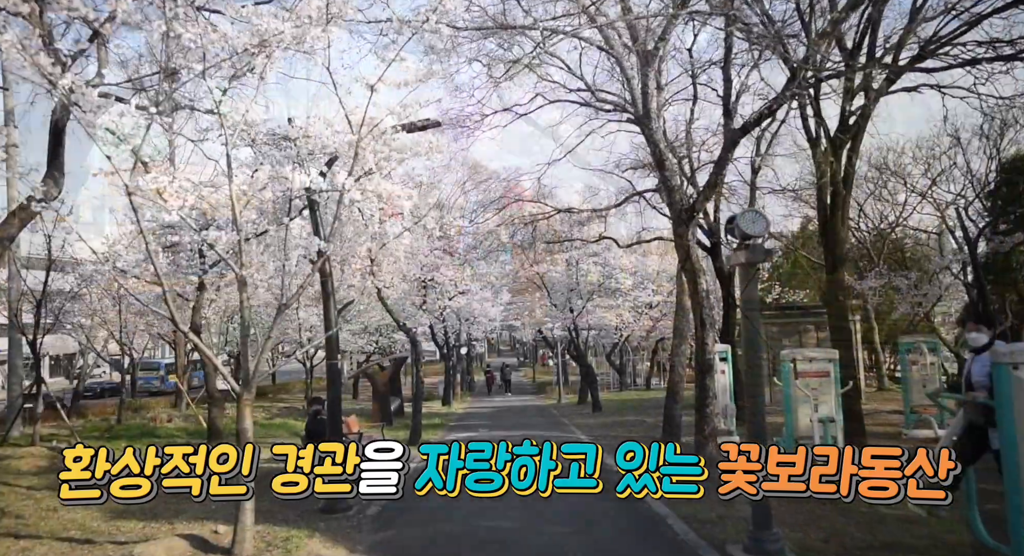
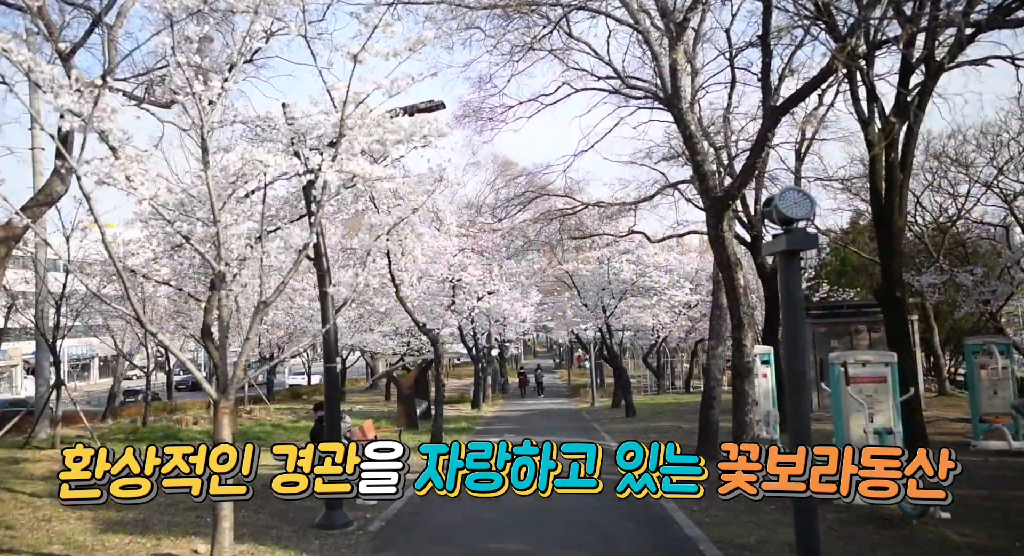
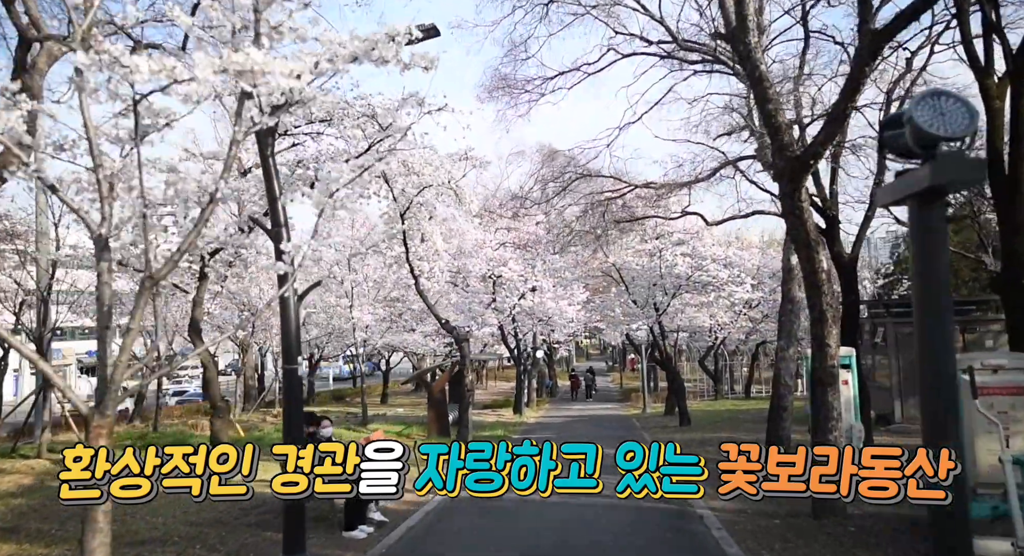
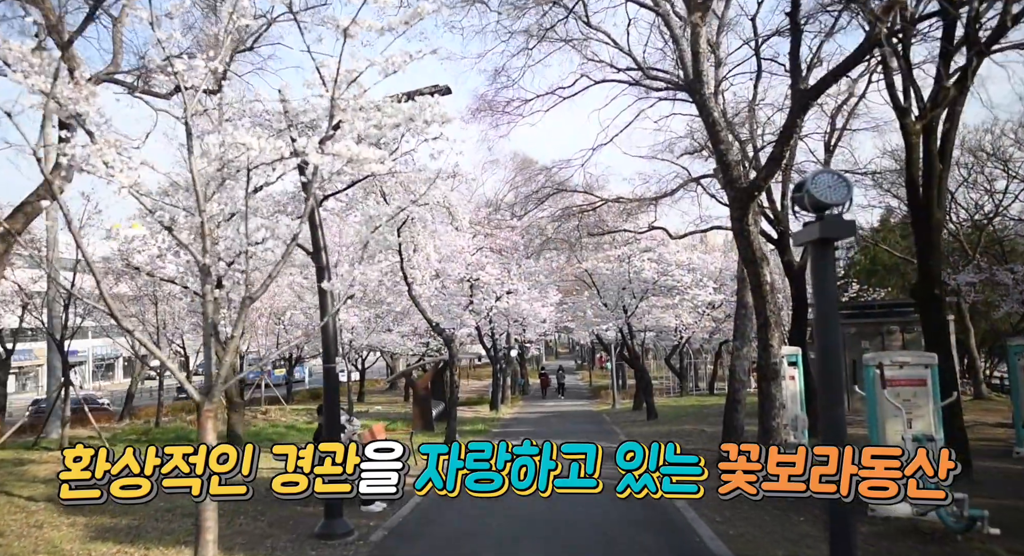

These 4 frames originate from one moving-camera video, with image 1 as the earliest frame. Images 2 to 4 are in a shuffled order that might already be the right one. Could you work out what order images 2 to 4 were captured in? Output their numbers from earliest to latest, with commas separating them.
2, 4, 3
